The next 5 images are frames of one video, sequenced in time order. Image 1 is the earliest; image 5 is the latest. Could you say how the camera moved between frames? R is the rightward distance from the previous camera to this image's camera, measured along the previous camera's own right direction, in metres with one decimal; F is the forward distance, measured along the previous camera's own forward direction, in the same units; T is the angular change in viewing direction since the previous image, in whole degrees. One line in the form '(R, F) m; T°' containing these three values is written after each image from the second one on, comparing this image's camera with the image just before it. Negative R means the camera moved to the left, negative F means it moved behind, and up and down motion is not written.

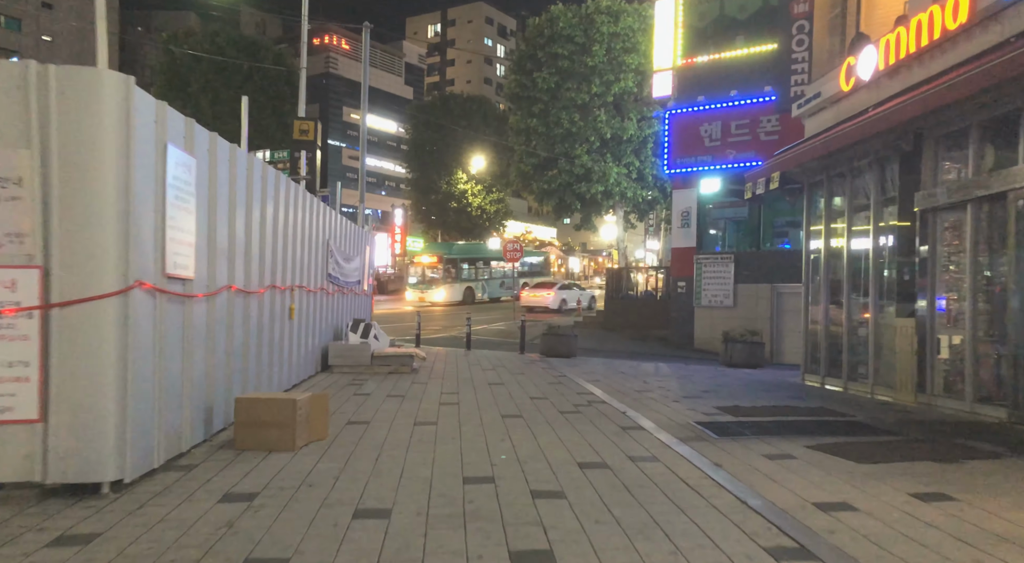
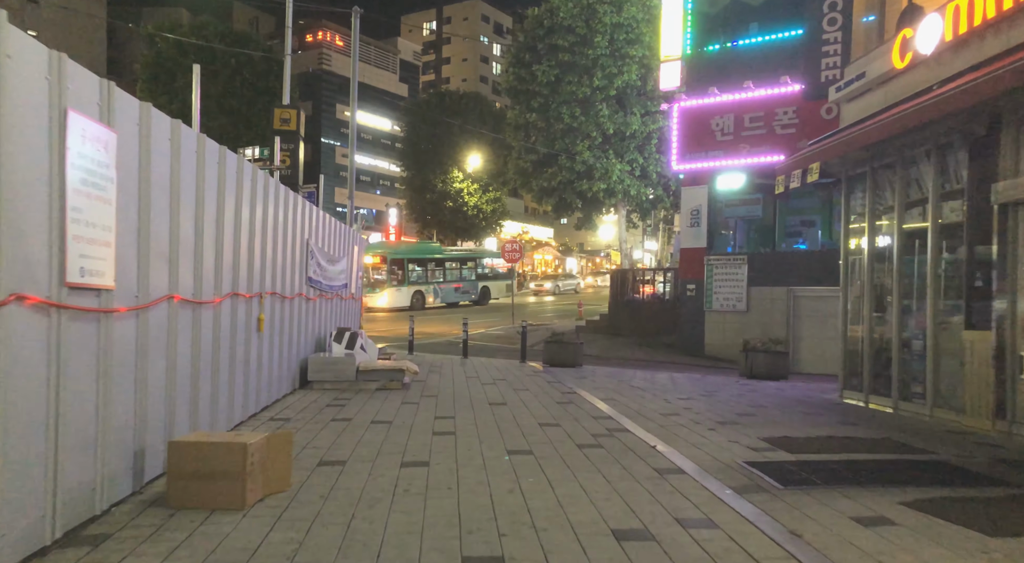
(-0.1, +1.3) m; 0°
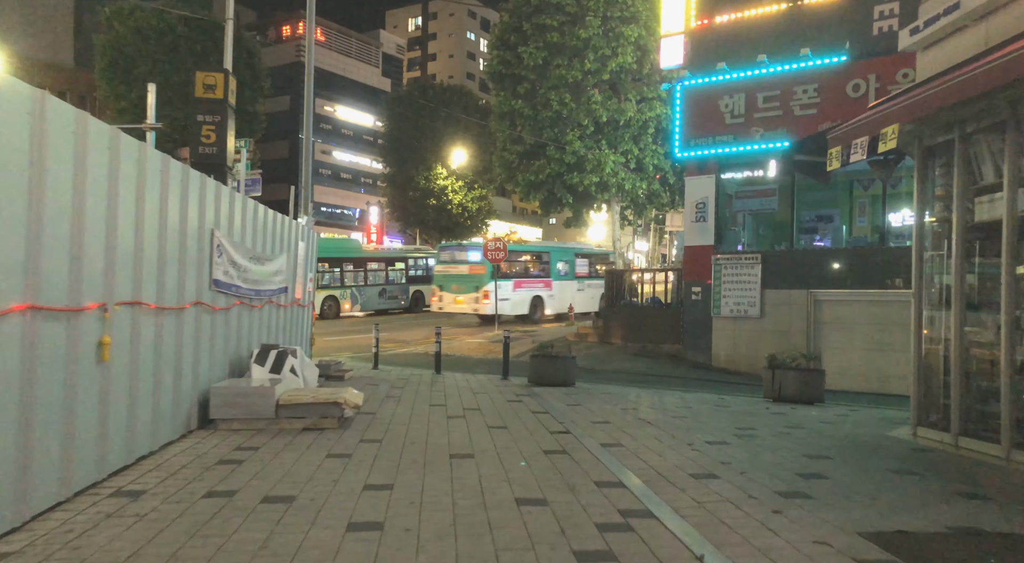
(+0.2, +2.6) m; +1°
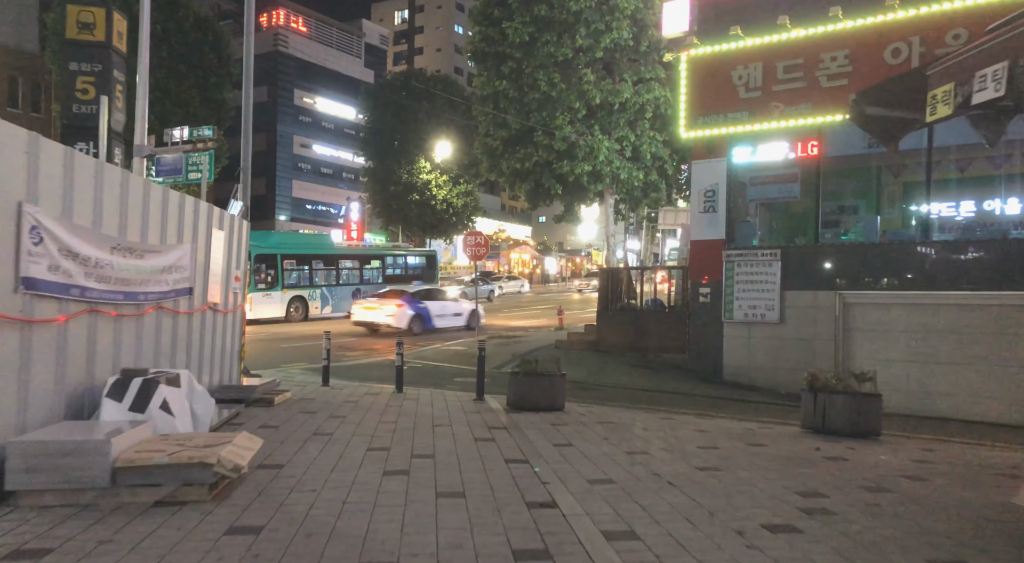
(+0.2, +2.6) m; +1°
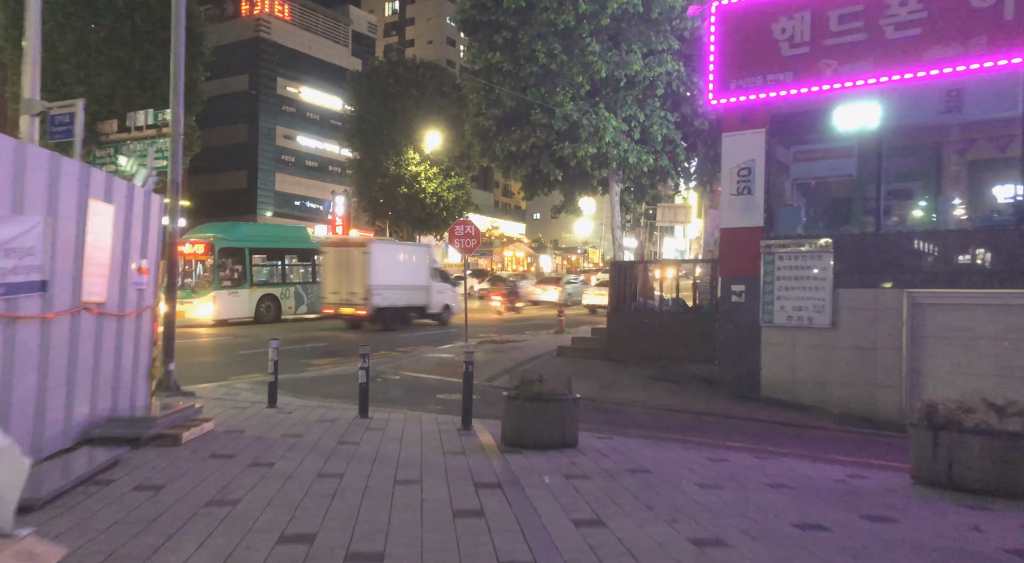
(0.0, +2.8) m; +1°
